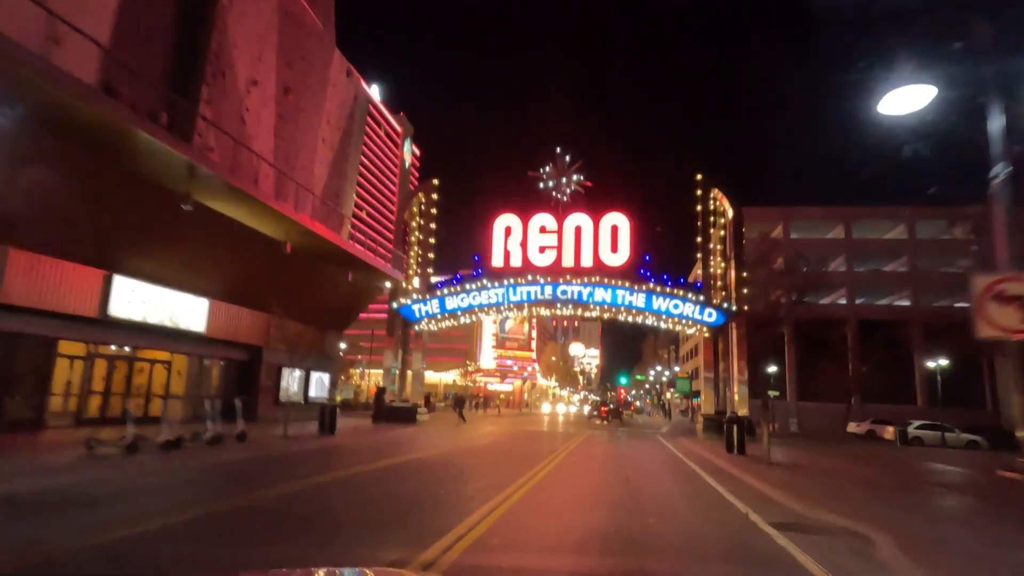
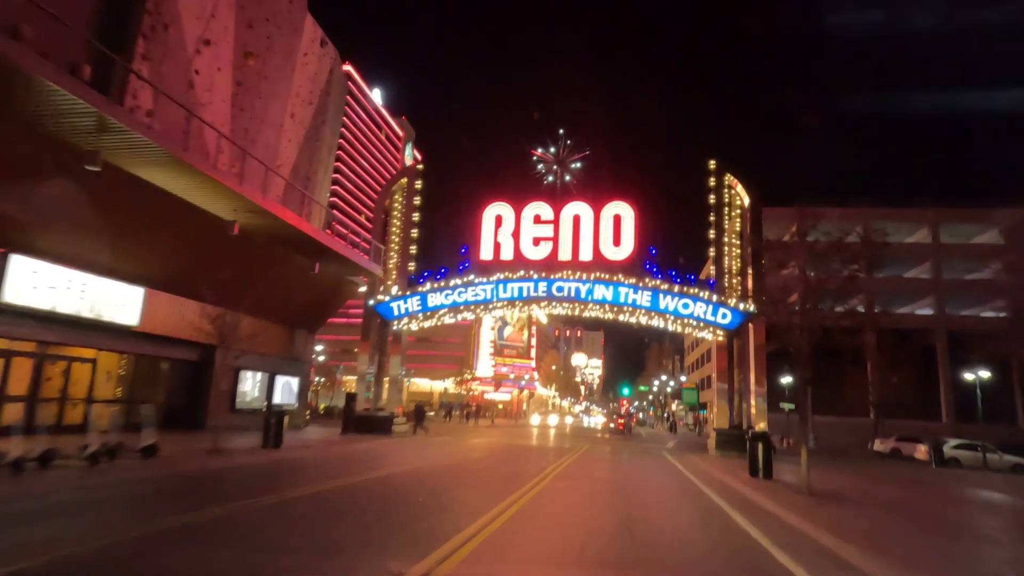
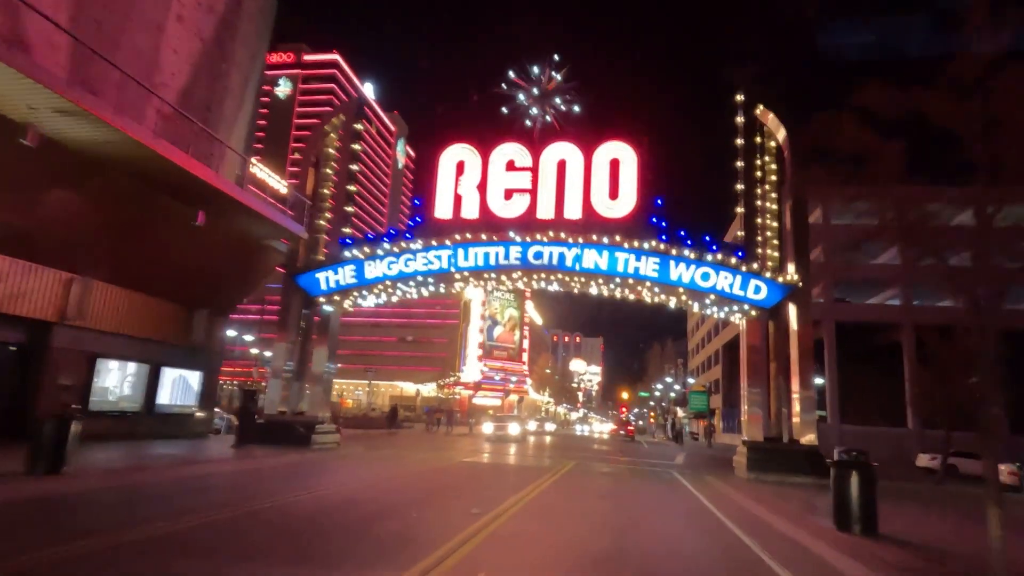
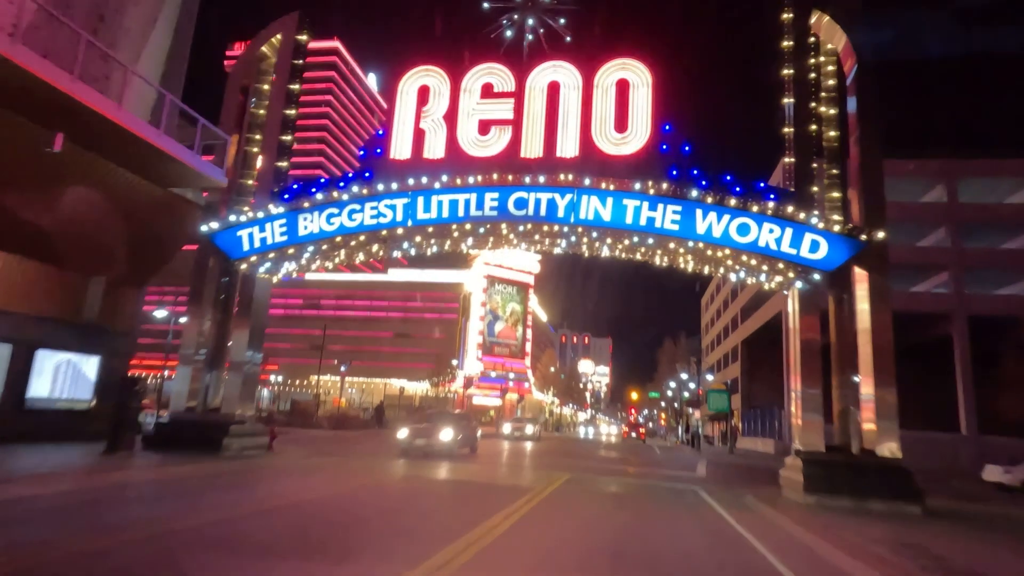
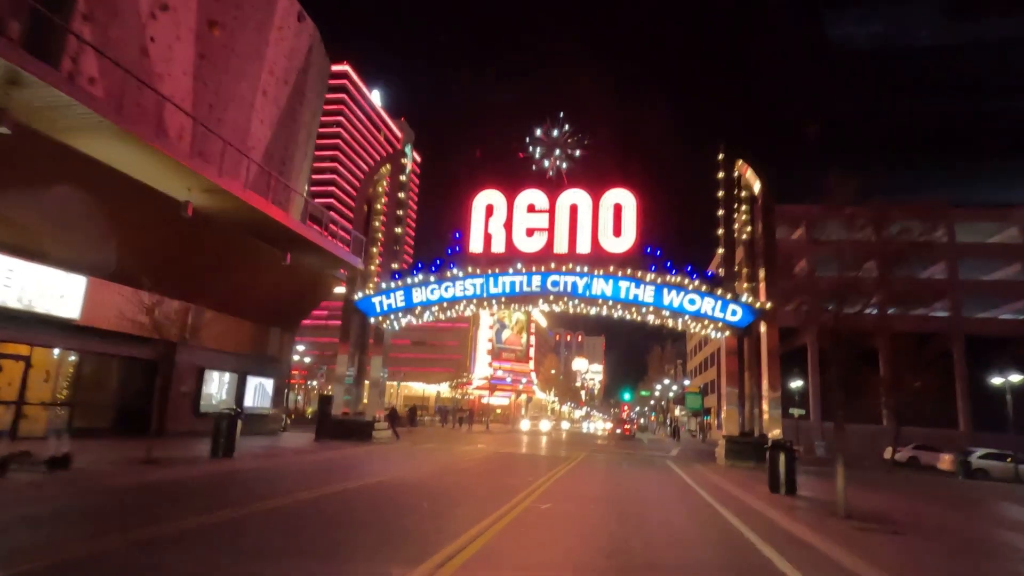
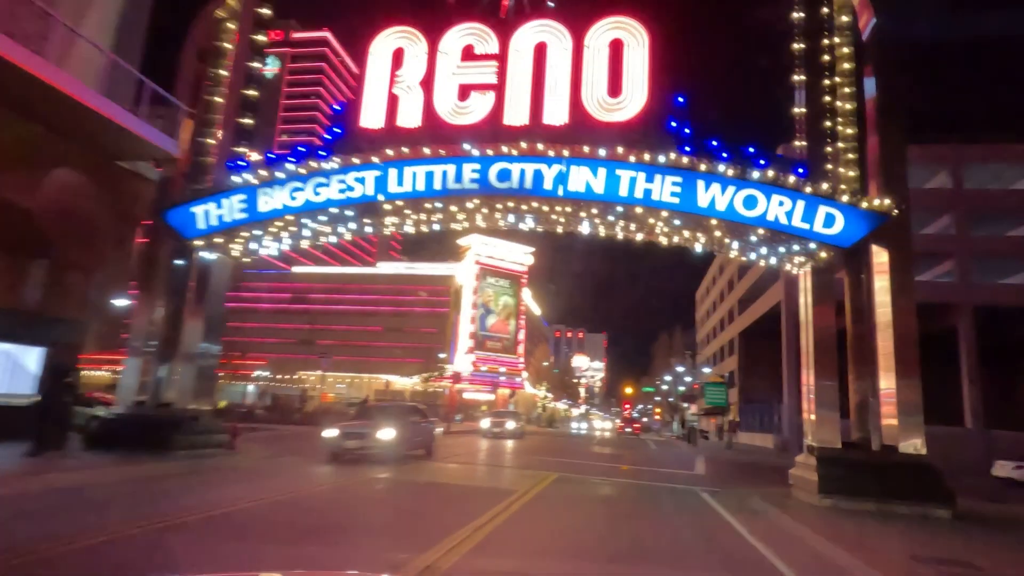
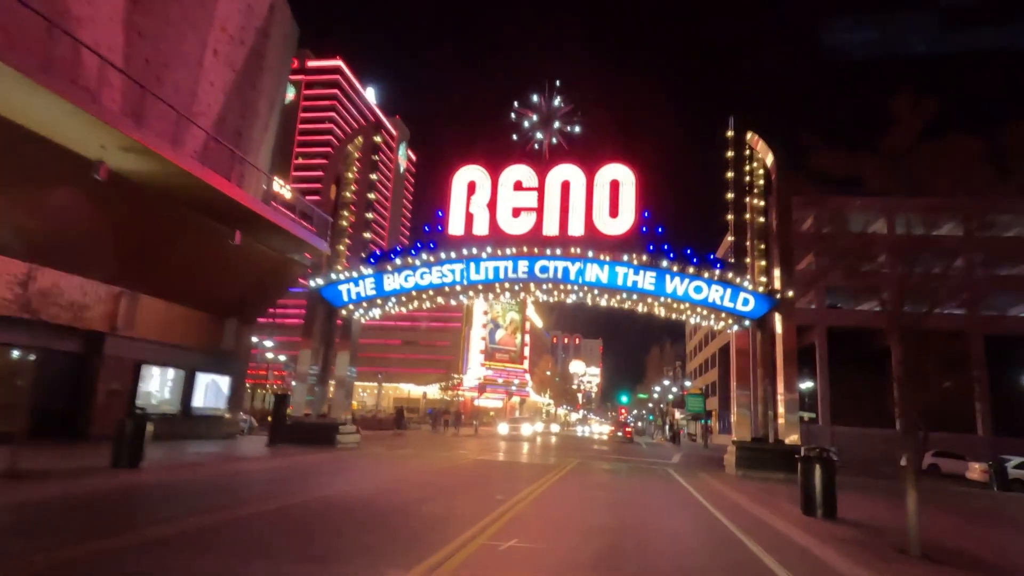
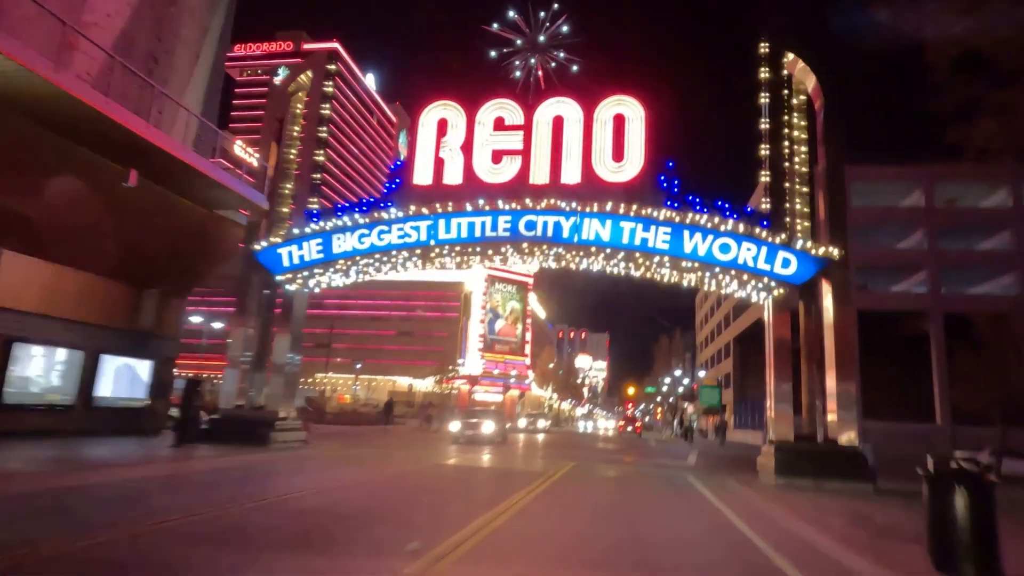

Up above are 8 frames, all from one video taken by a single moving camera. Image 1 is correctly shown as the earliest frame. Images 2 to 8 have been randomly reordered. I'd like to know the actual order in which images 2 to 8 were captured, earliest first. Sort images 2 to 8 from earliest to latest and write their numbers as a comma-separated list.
2, 5, 7, 3, 8, 4, 6
